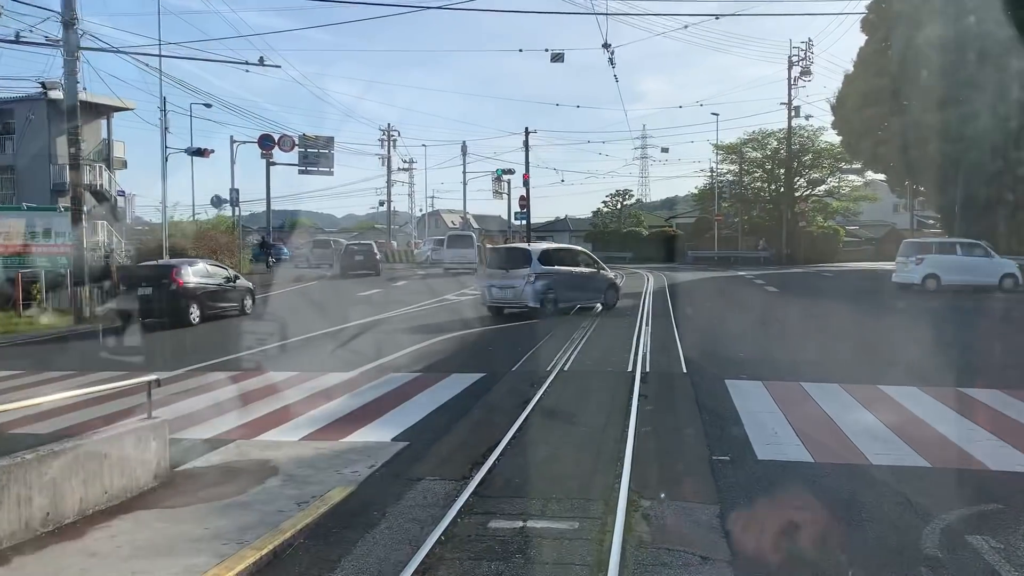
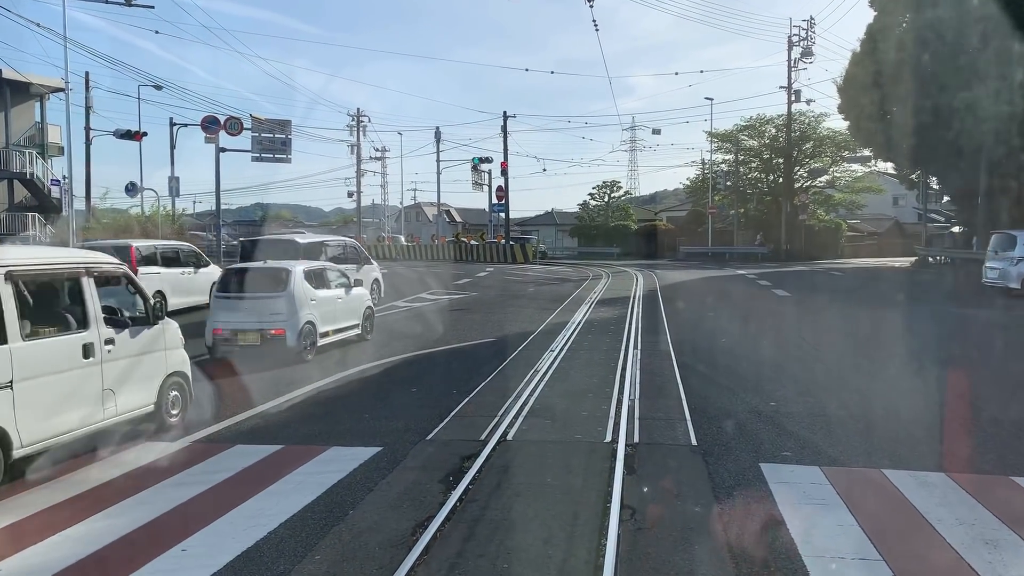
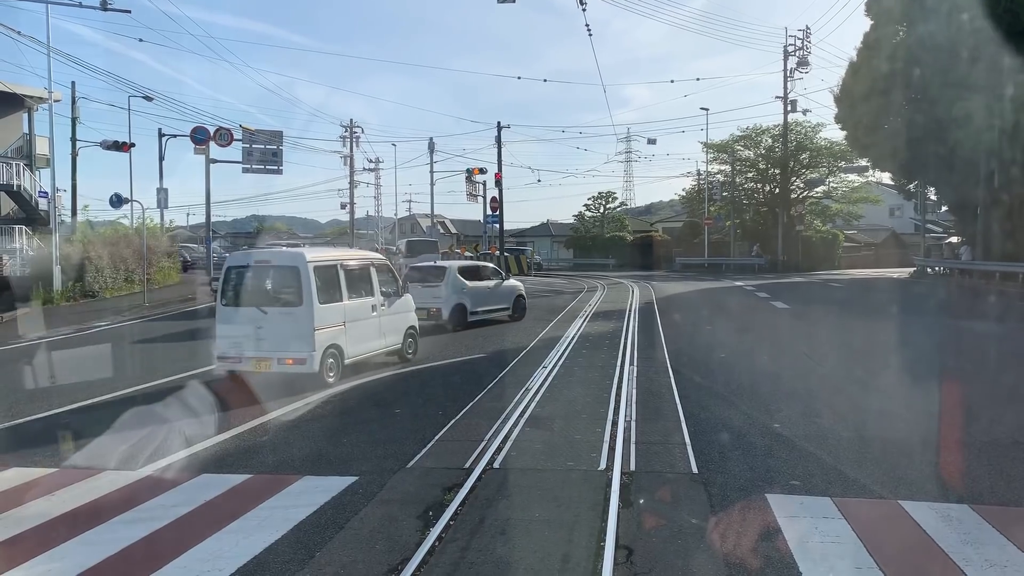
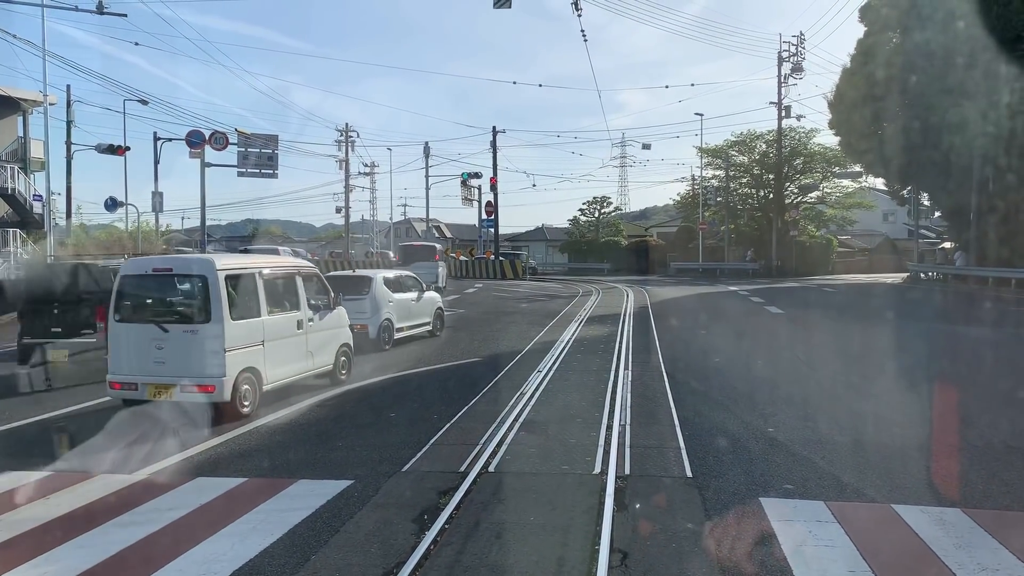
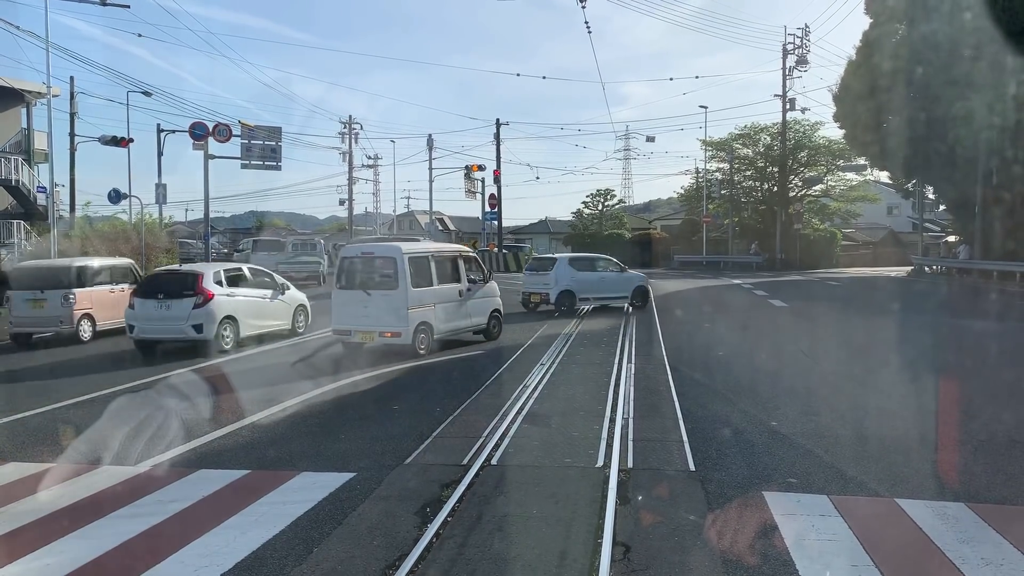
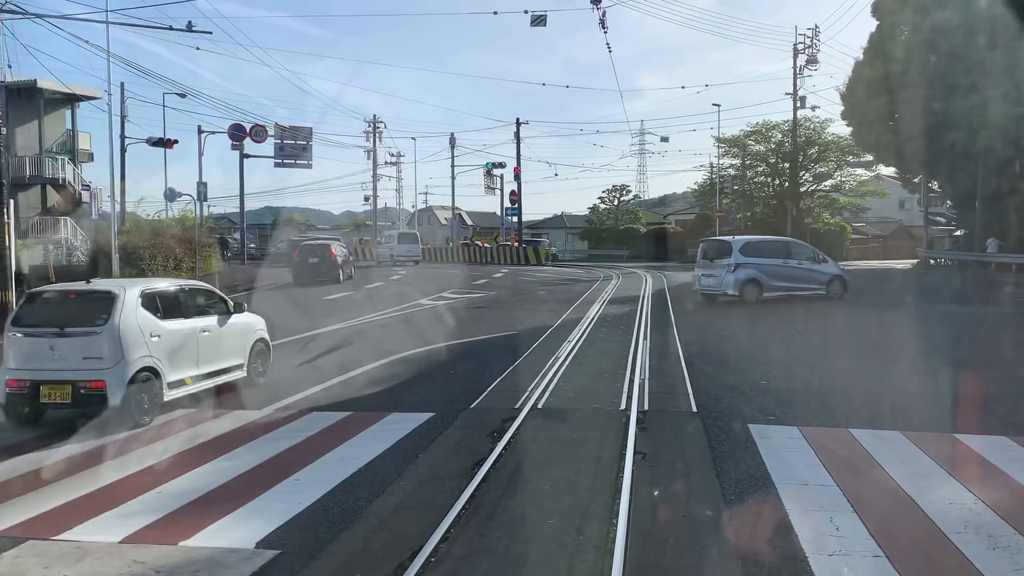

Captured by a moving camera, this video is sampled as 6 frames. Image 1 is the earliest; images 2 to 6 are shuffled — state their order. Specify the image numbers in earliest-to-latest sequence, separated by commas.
6, 2, 4, 3, 5
